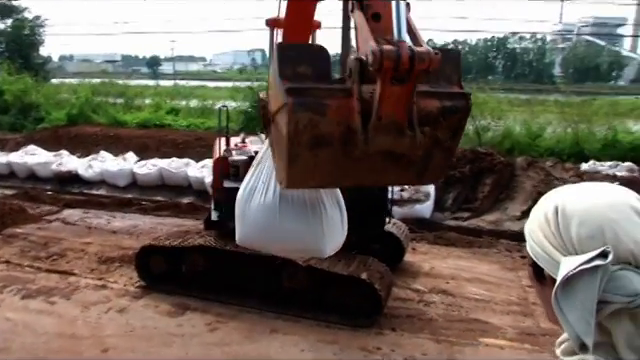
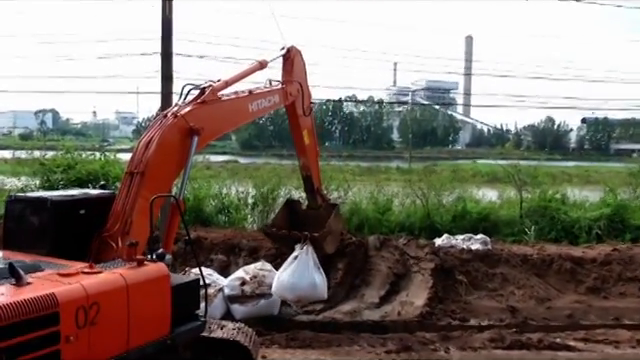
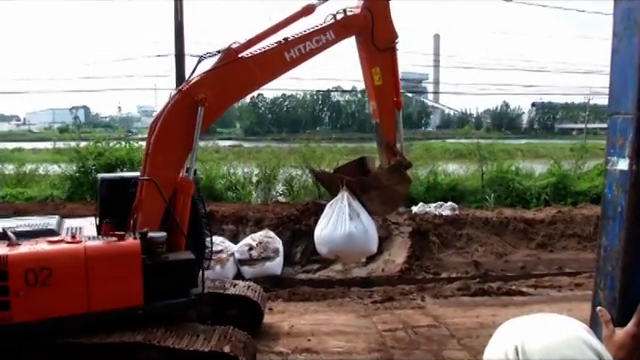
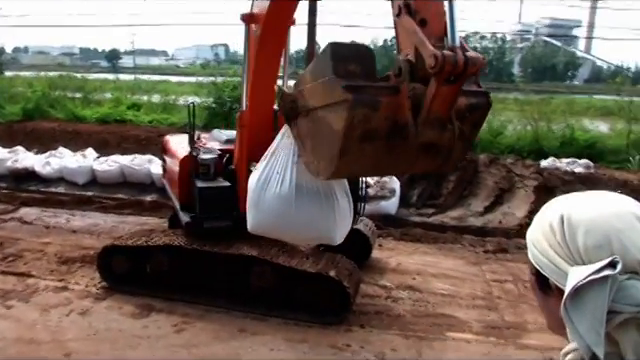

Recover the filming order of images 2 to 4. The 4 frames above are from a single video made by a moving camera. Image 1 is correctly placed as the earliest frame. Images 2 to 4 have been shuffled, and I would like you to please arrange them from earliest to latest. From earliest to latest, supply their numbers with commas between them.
4, 3, 2
